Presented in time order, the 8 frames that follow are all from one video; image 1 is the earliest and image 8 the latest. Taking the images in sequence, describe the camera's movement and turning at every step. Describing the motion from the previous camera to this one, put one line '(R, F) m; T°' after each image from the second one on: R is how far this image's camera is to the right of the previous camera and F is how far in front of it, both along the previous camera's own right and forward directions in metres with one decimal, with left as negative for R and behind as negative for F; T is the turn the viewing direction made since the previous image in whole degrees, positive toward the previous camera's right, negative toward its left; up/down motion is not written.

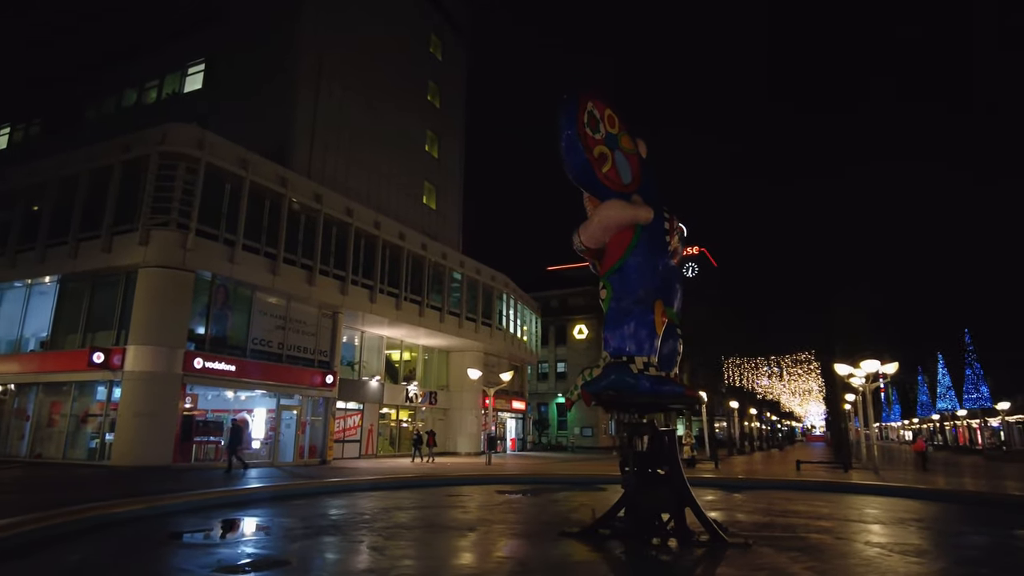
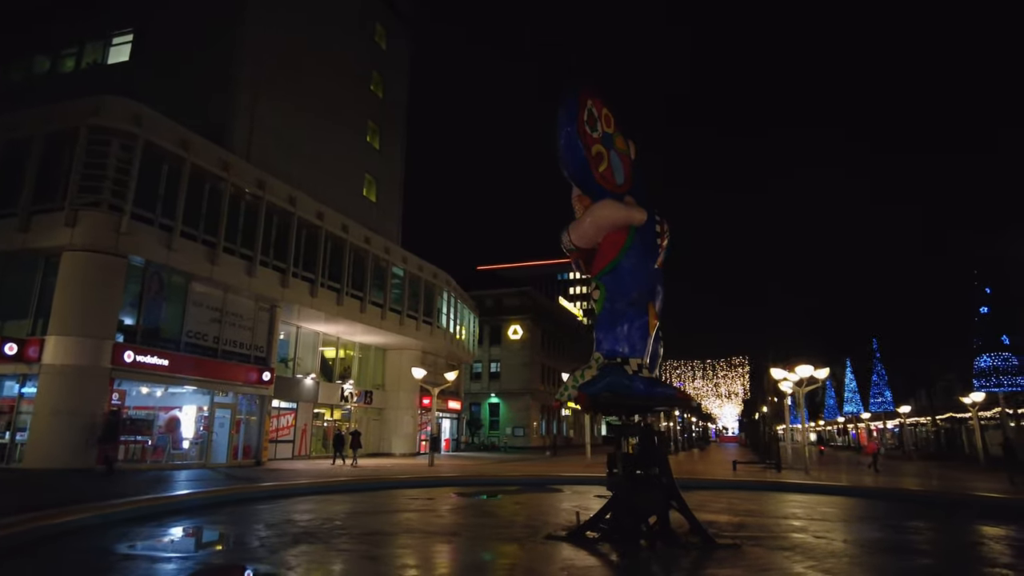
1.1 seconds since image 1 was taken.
(-1.2, +0.4) m; +7°
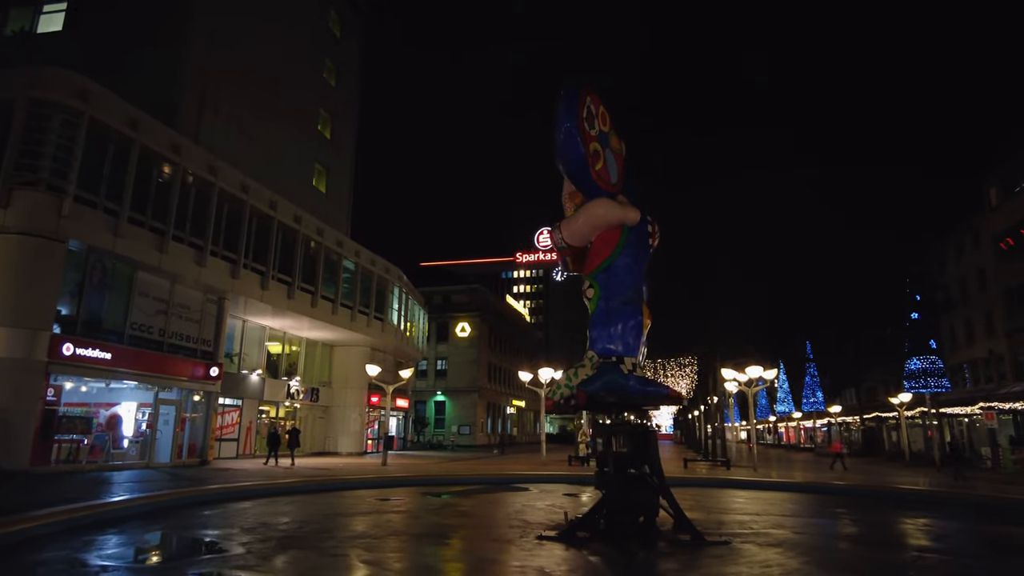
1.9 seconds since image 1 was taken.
(-1.0, +0.2) m; +6°
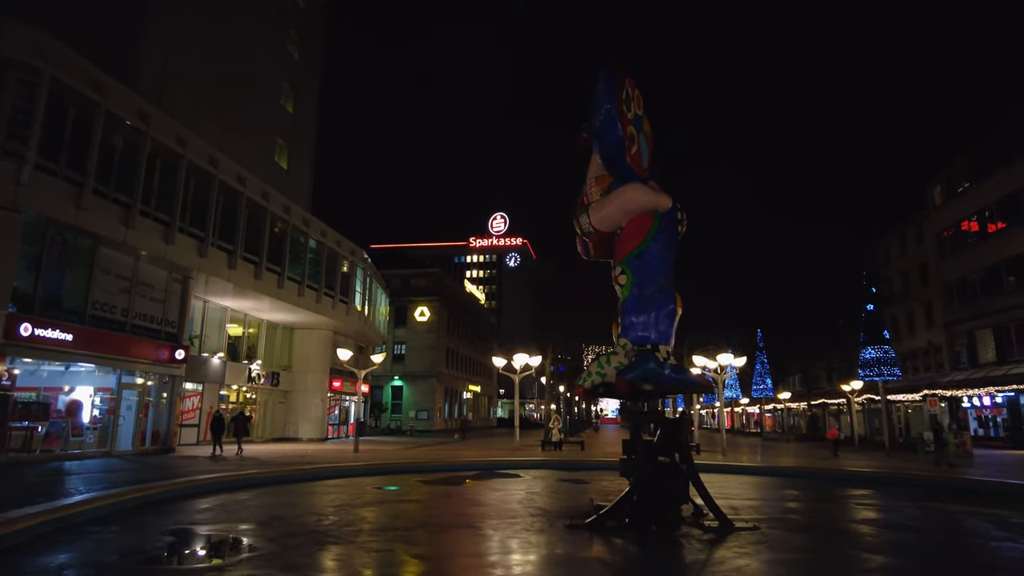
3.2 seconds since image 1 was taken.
(-1.5, +0.4) m; +5°
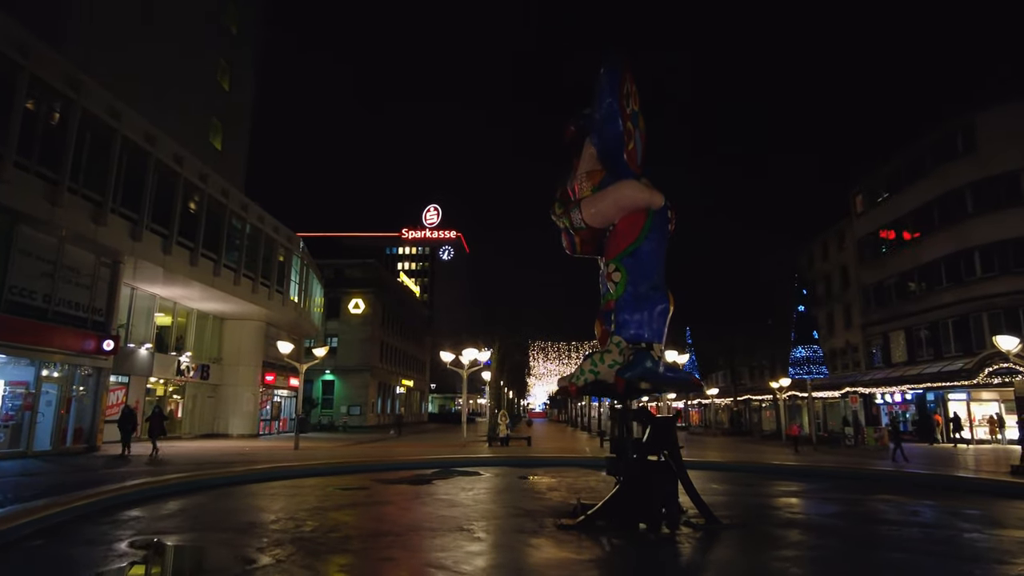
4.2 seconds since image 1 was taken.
(-1.1, +0.4) m; +7°
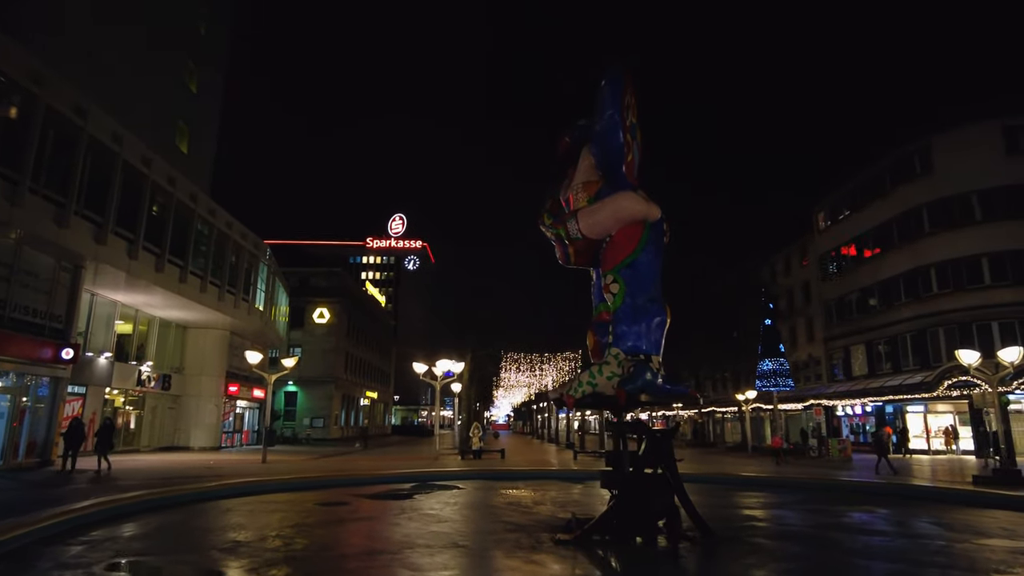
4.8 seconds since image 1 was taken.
(-0.6, +0.2) m; +3°
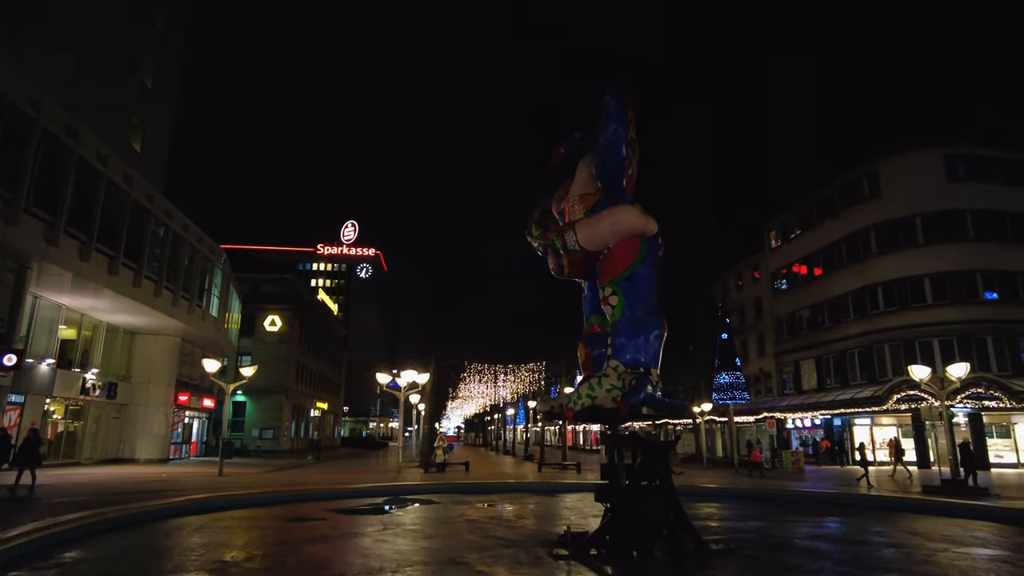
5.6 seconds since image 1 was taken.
(-0.8, +0.2) m; +5°
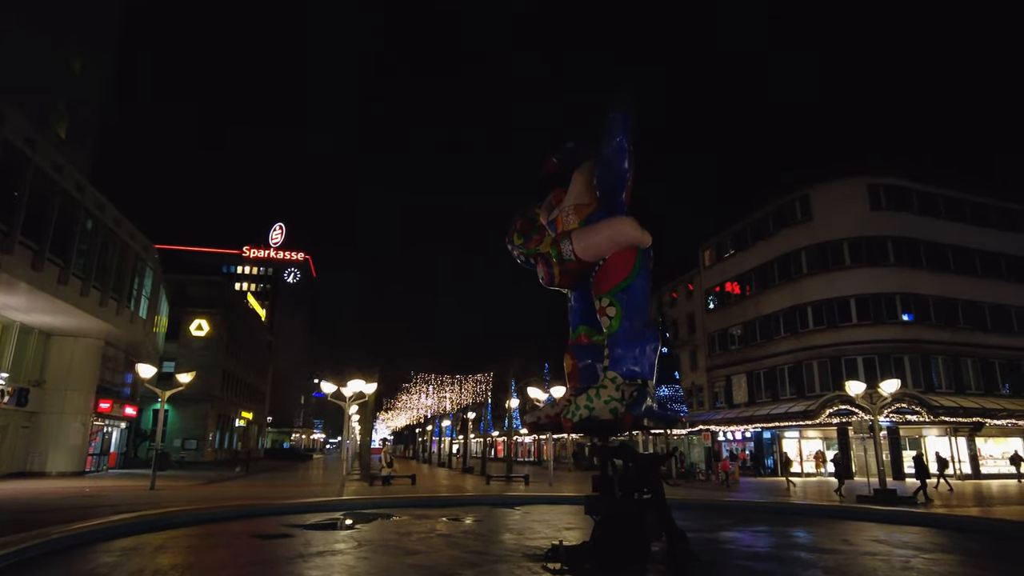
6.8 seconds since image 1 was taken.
(-1.2, +0.3) m; +7°
